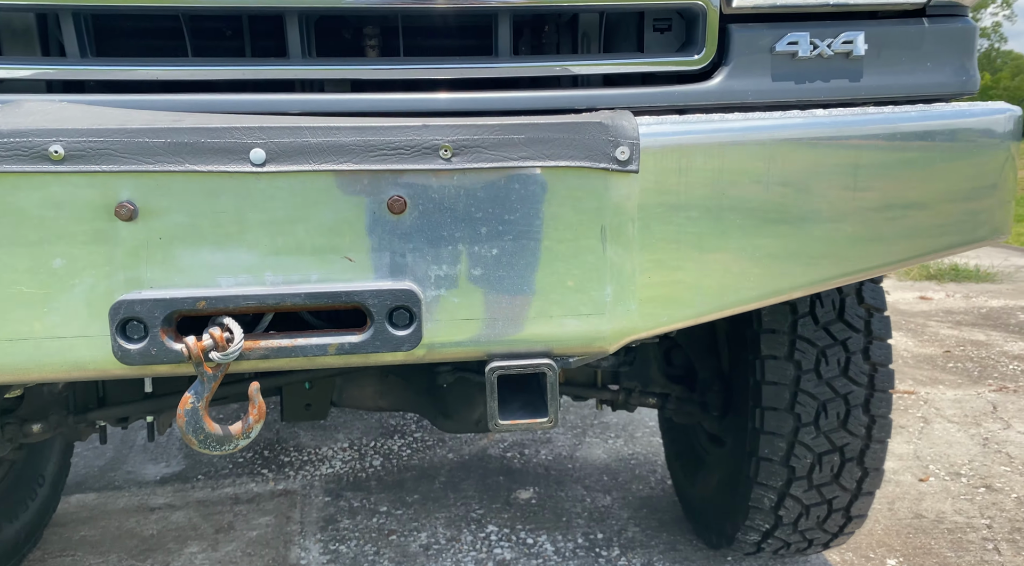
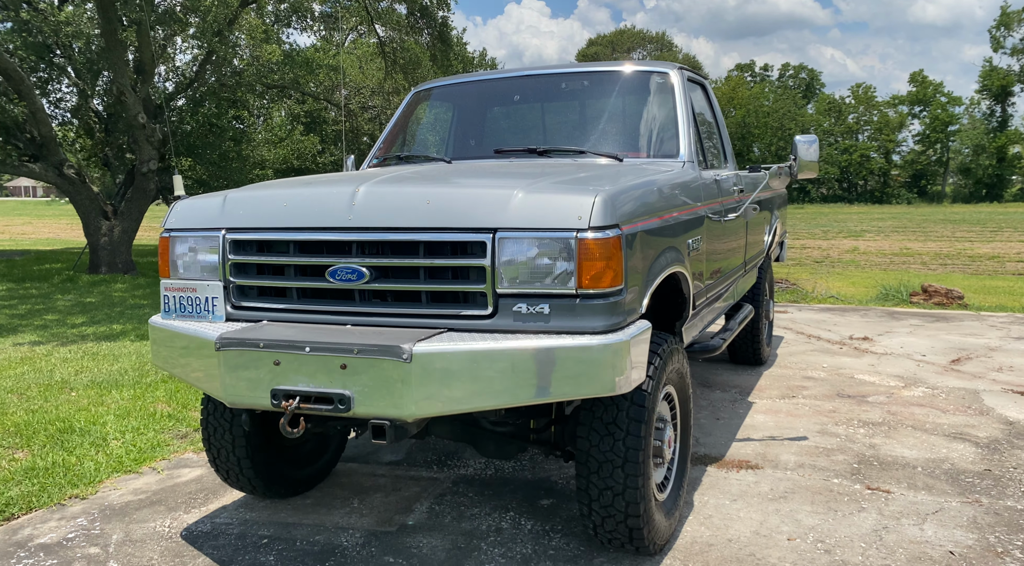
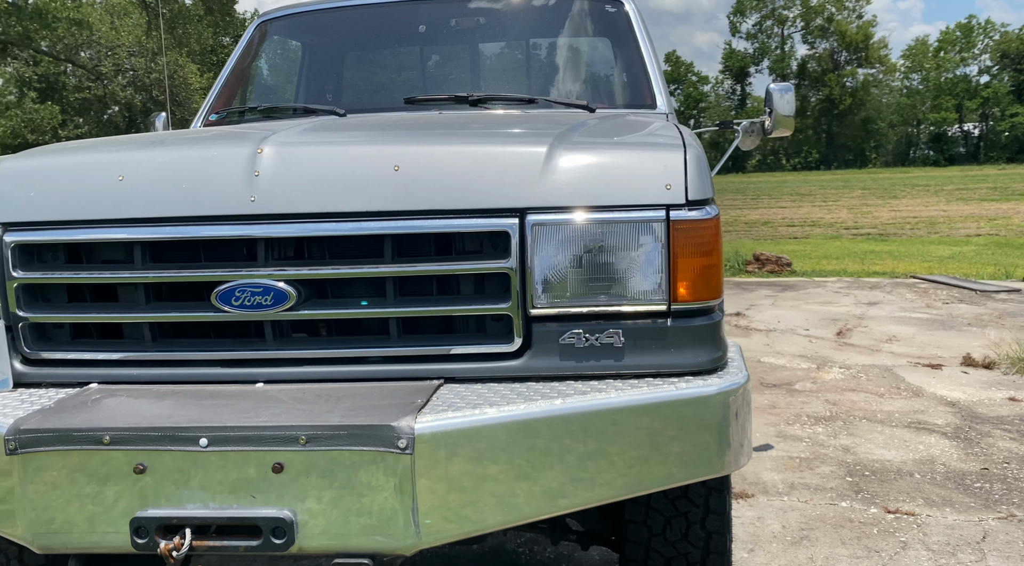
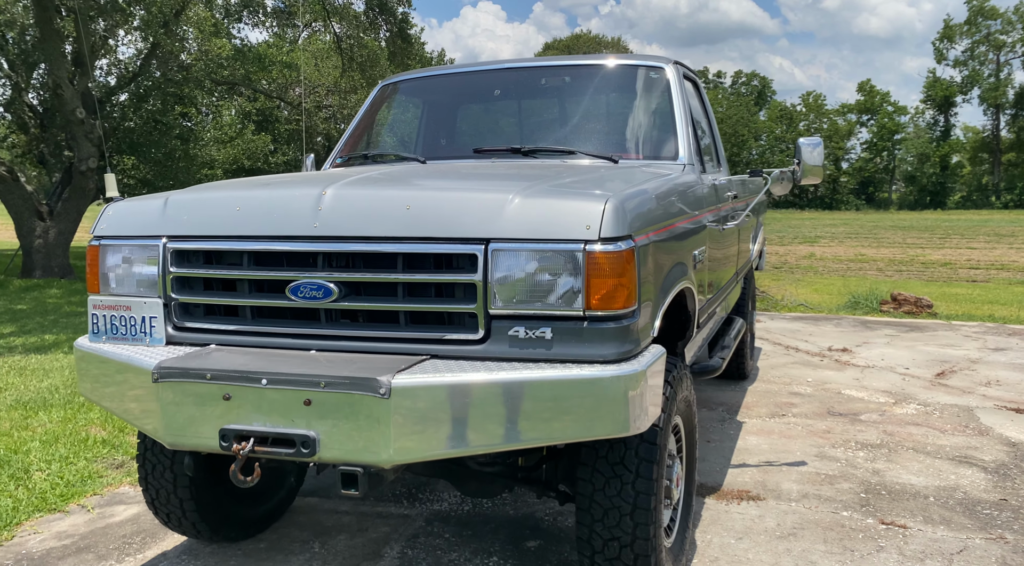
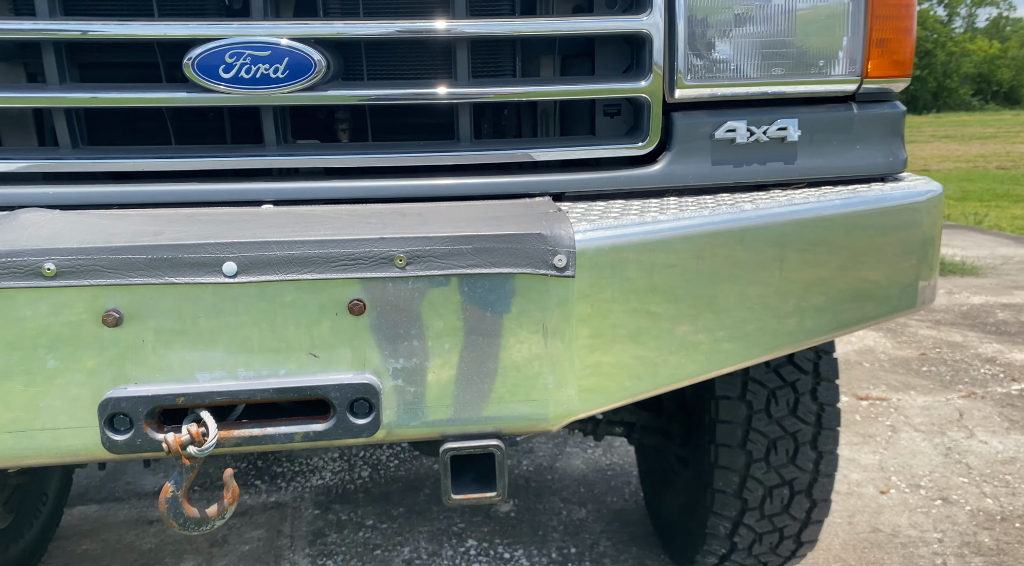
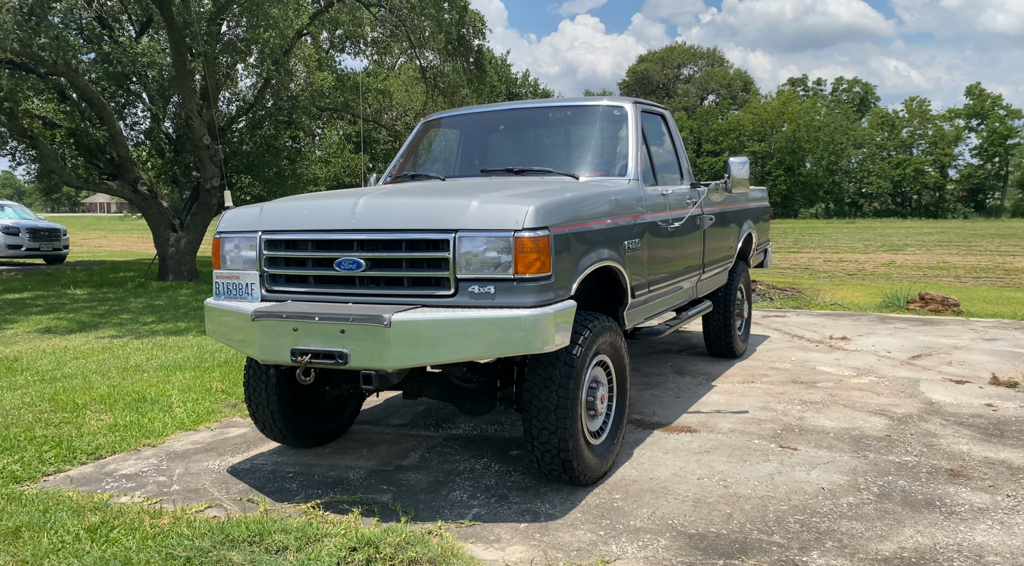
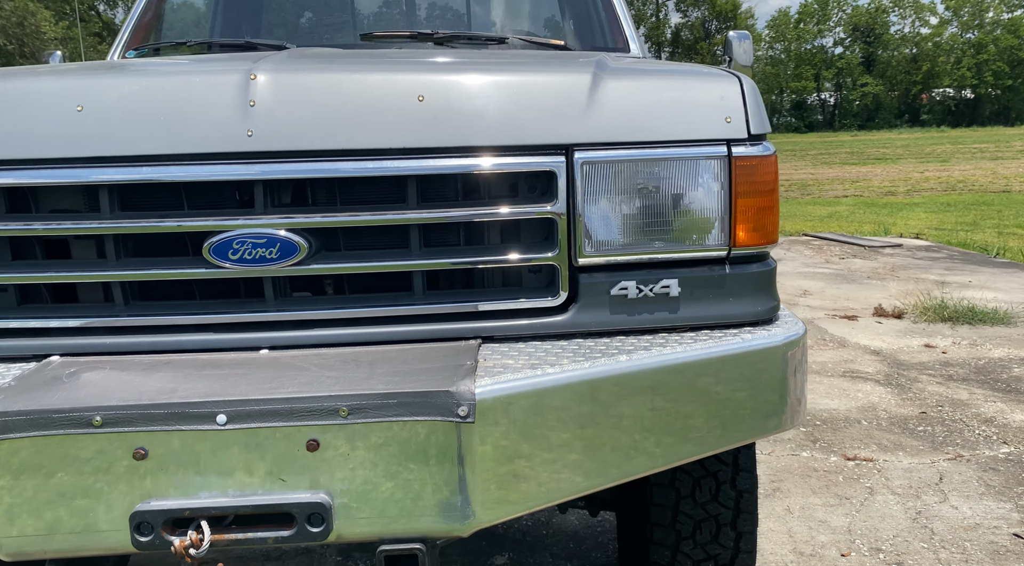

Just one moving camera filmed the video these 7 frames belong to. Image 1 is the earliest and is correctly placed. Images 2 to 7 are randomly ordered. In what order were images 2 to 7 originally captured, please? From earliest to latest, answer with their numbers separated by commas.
5, 7, 3, 4, 2, 6
